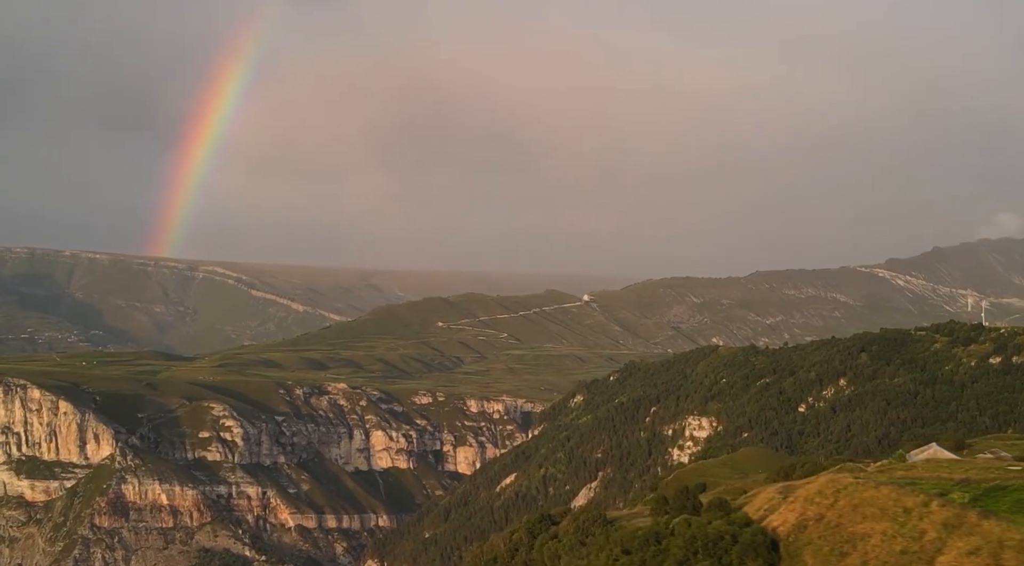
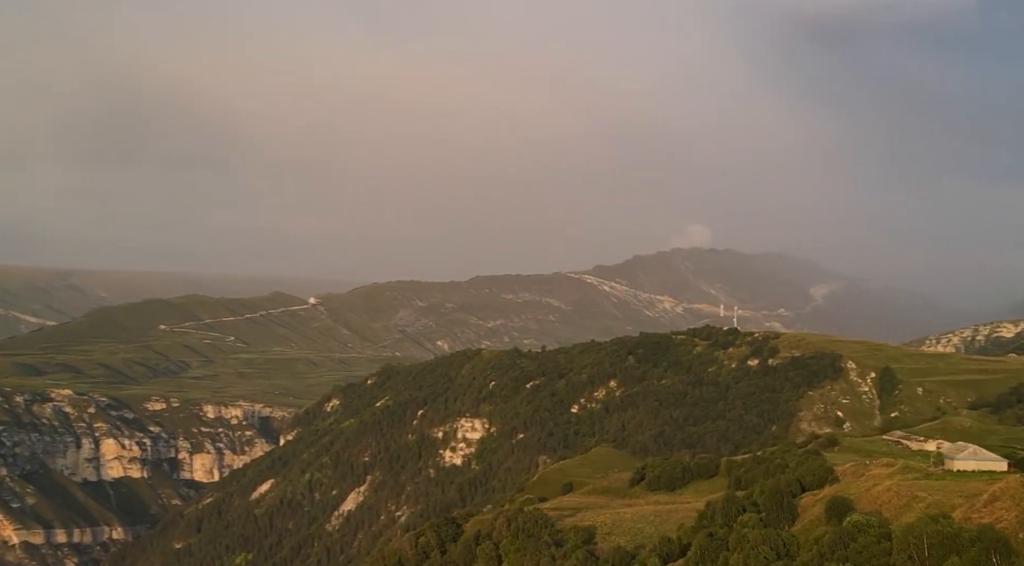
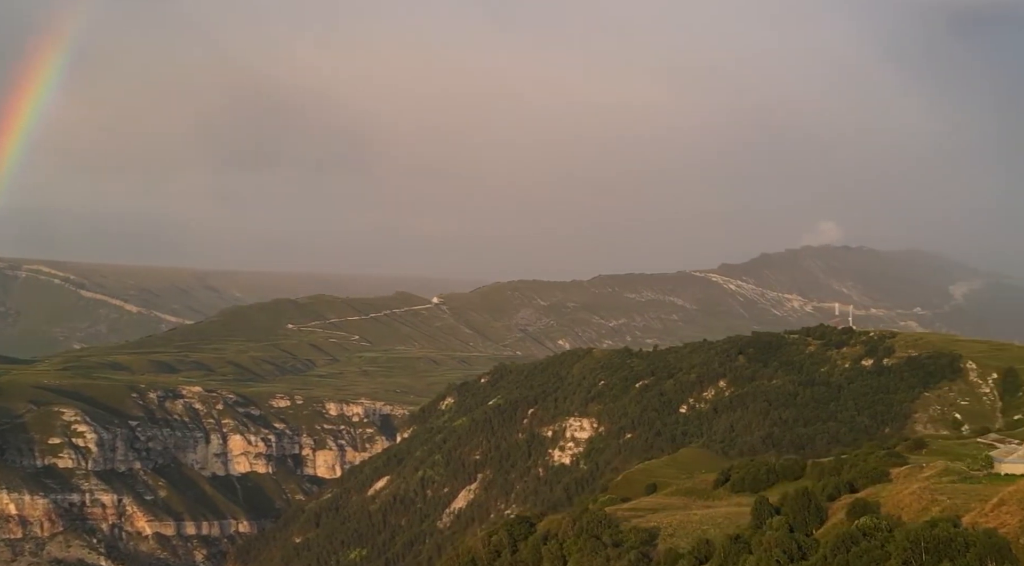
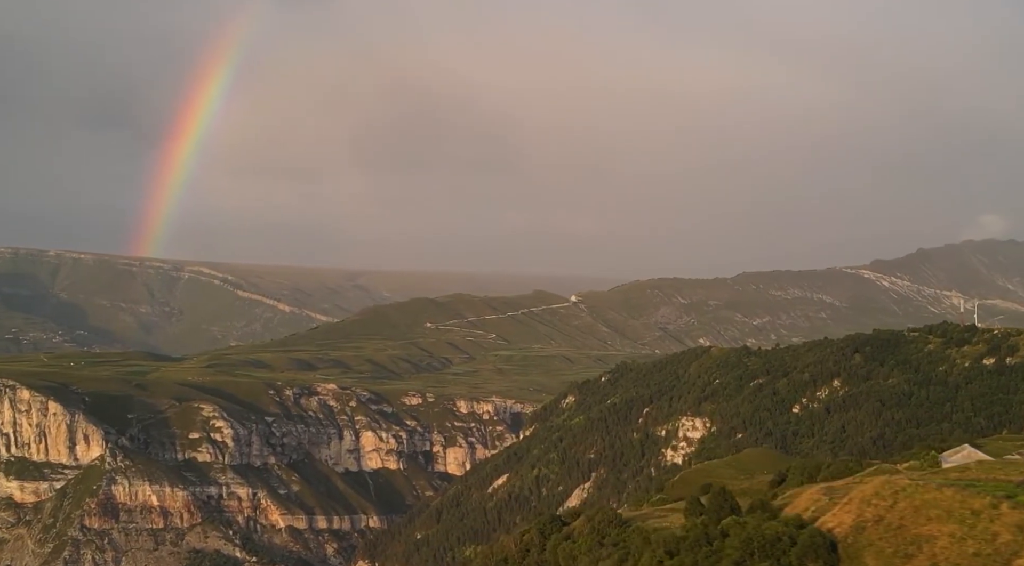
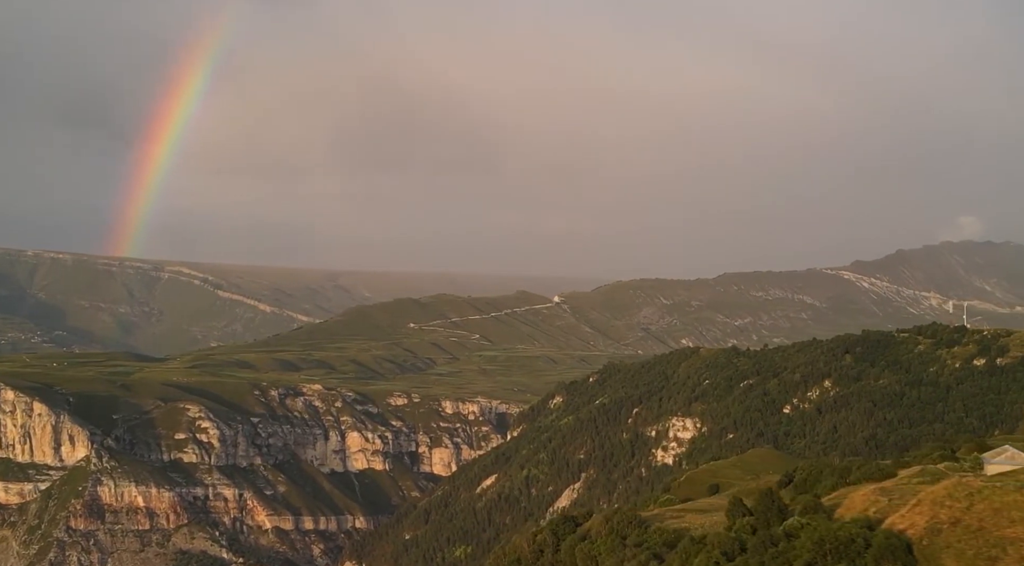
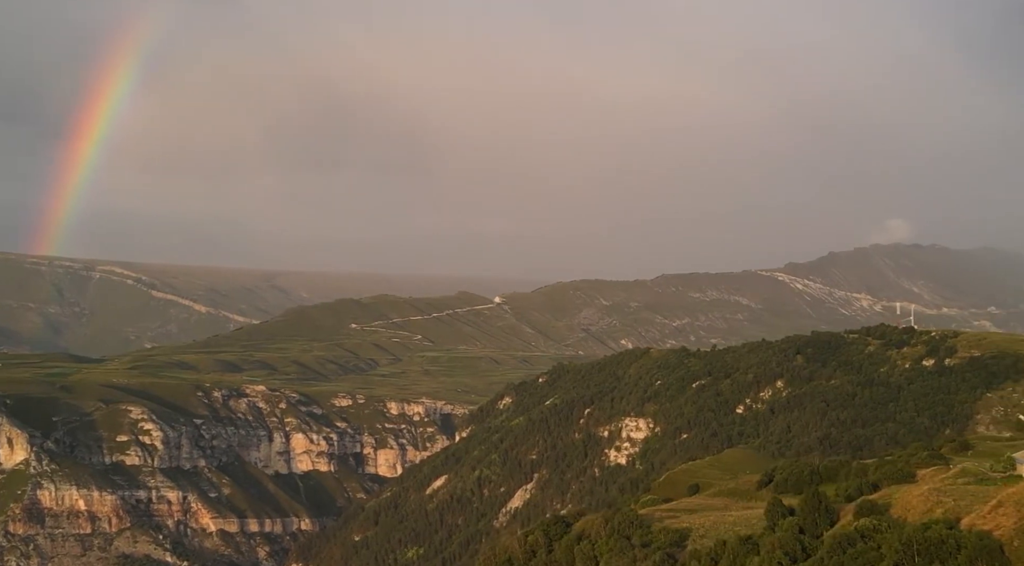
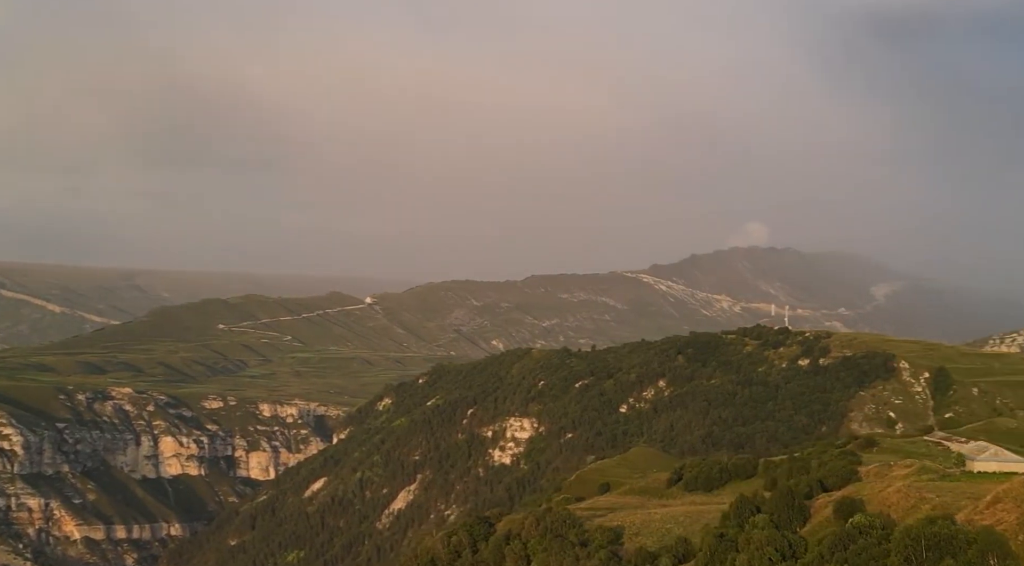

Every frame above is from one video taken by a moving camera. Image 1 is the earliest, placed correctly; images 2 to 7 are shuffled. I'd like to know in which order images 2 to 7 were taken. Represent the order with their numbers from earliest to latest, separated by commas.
4, 5, 6, 3, 7, 2
